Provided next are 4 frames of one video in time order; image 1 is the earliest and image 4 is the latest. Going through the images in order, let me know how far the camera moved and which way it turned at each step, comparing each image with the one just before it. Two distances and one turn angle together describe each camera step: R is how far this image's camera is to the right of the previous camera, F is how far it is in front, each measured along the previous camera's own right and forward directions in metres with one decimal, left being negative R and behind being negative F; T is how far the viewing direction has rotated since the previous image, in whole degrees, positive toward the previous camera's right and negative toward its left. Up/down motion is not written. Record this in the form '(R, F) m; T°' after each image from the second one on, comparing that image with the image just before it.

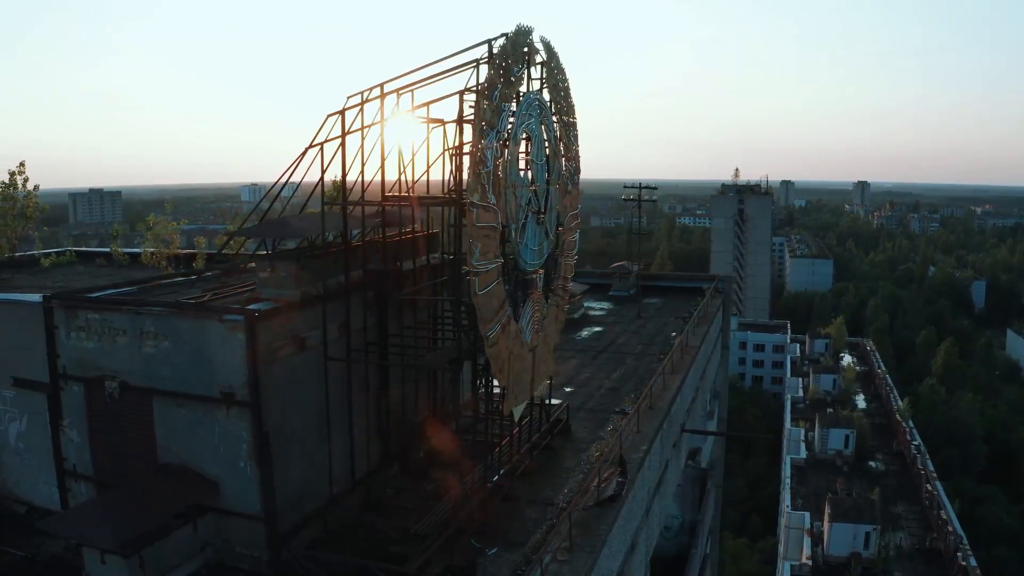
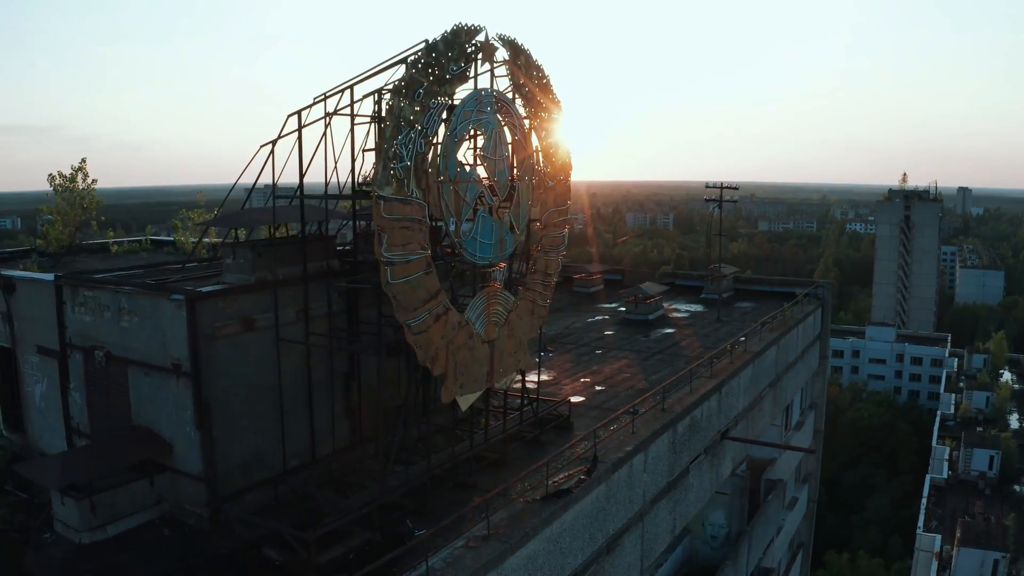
(+3.2, 0.0) m; -11°
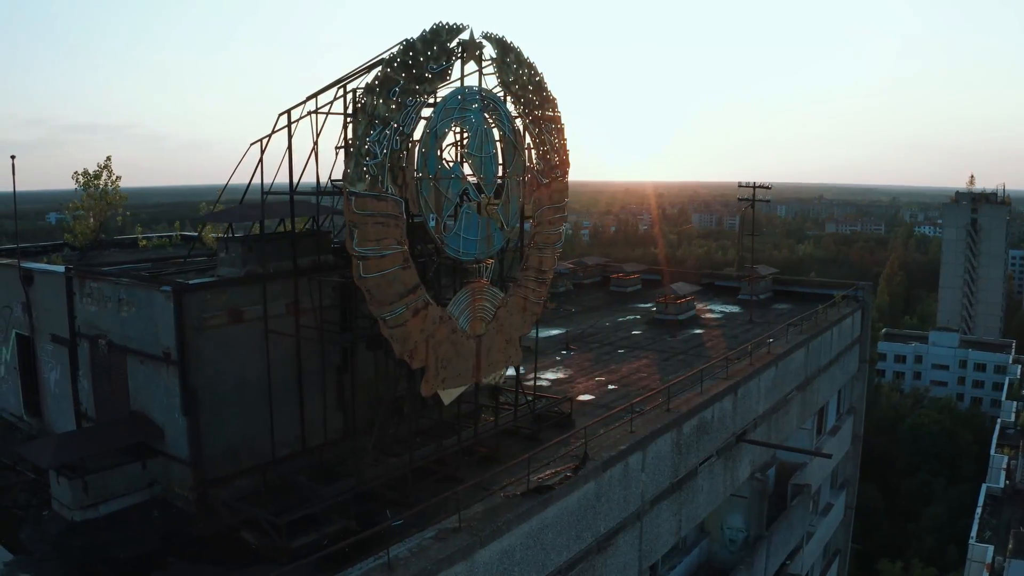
(+1.2, -0.1) m; -4°
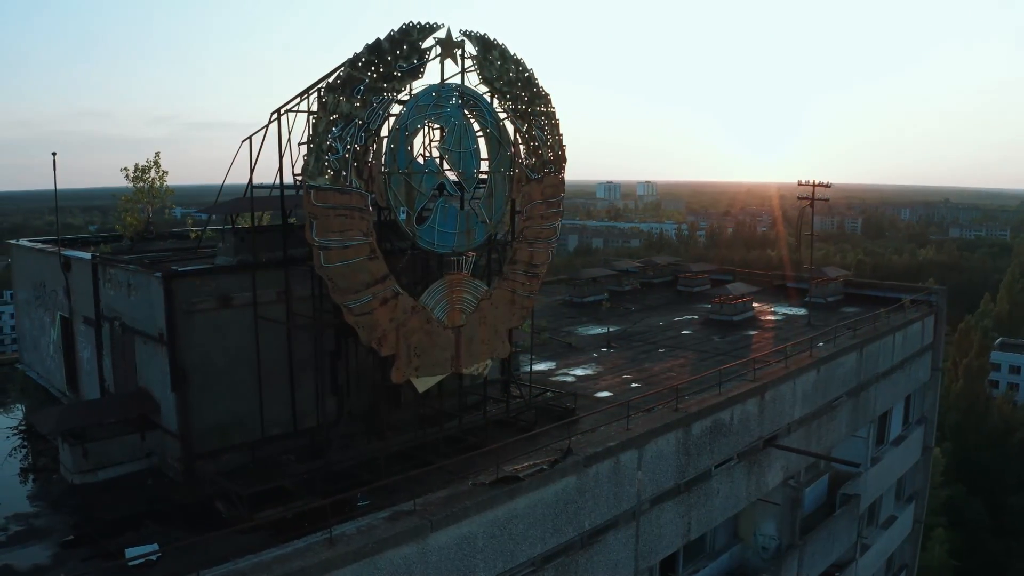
(+2.1, -0.1) m; -7°
